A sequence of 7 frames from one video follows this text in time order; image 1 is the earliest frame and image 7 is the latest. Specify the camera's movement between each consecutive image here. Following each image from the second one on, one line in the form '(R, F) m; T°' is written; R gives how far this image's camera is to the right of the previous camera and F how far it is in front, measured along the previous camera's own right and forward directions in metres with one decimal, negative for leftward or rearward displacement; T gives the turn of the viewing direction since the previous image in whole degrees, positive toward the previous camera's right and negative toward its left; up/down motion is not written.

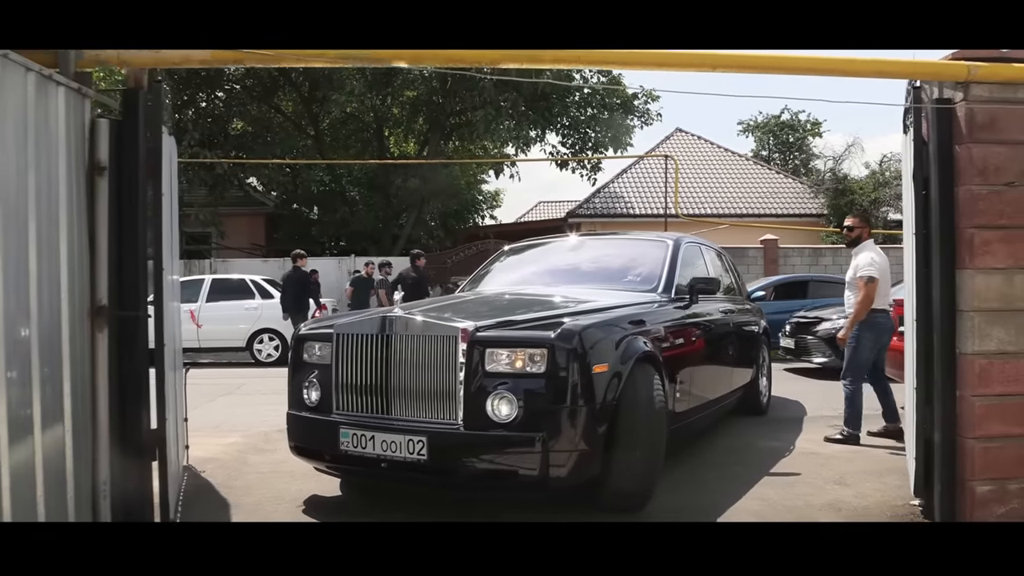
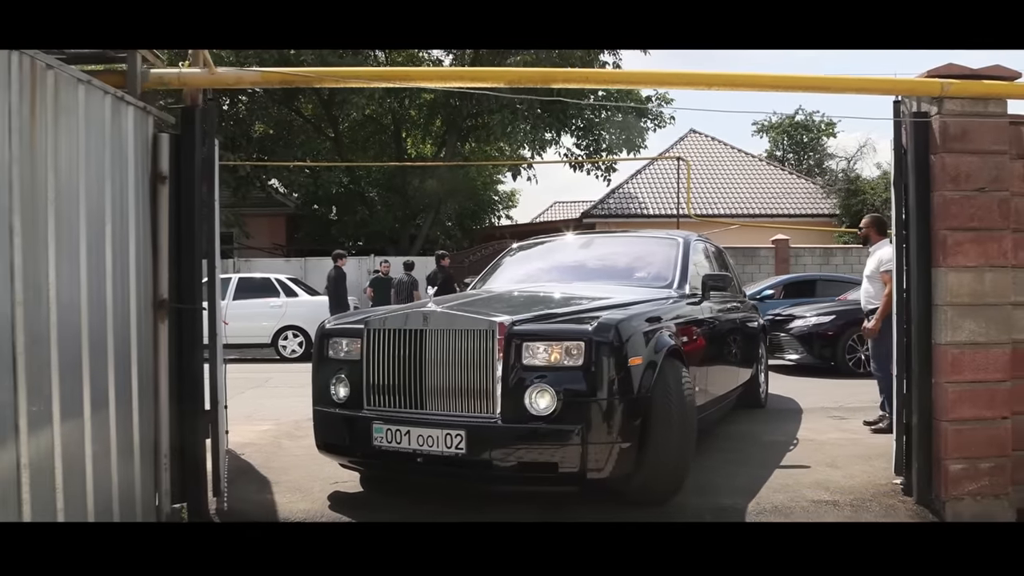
(0.0, -0.4) m; -1°
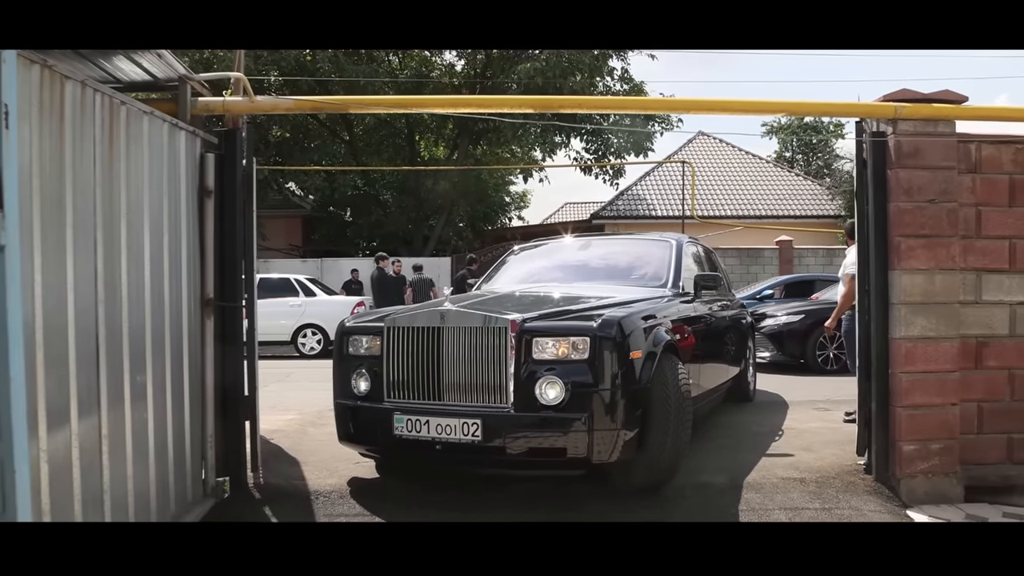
(+0.1, -0.5) m; -1°
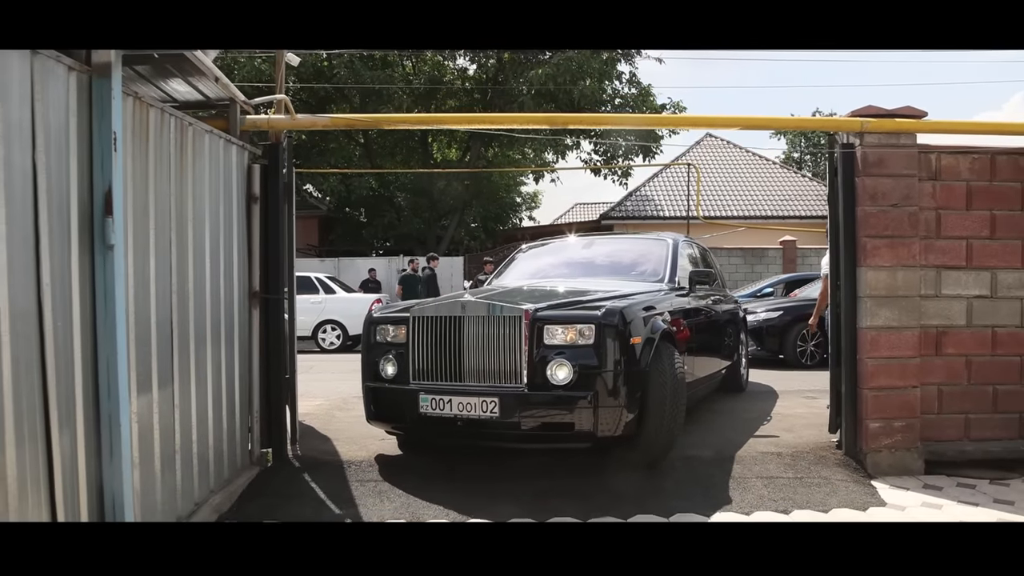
(0.0, -0.6) m; -1°
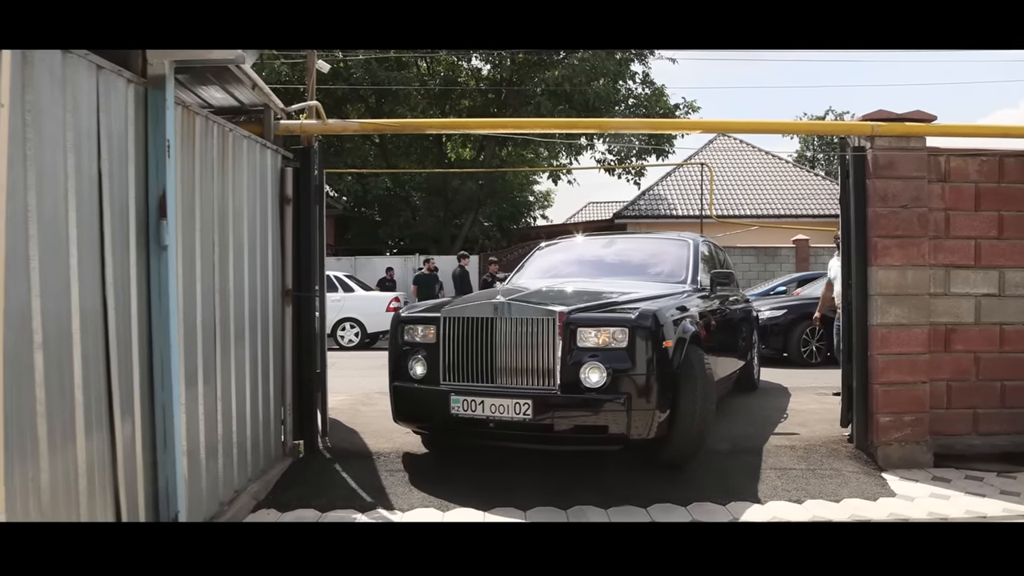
(-0.1, -0.2) m; -1°
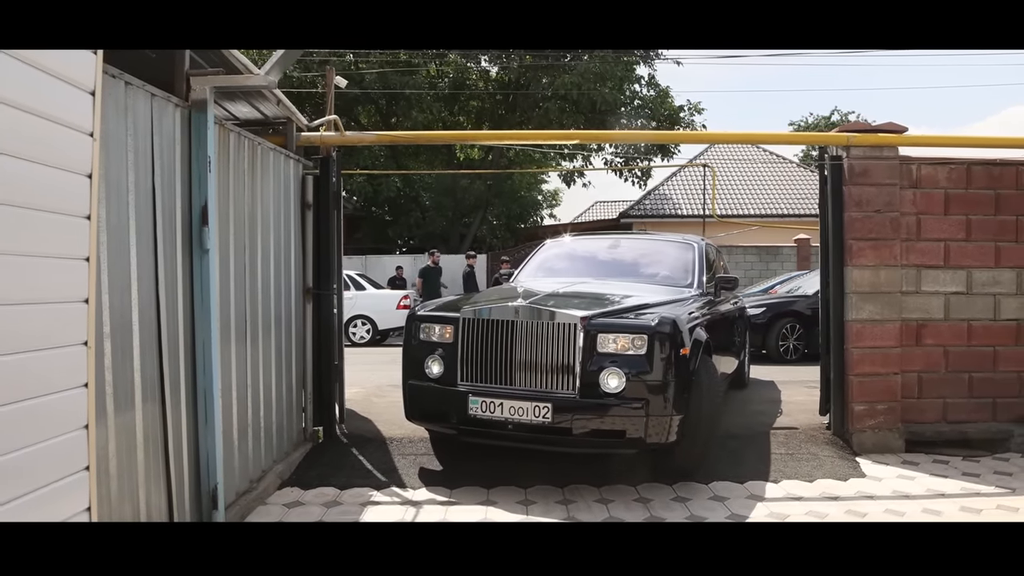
(0.0, -0.4) m; -1°
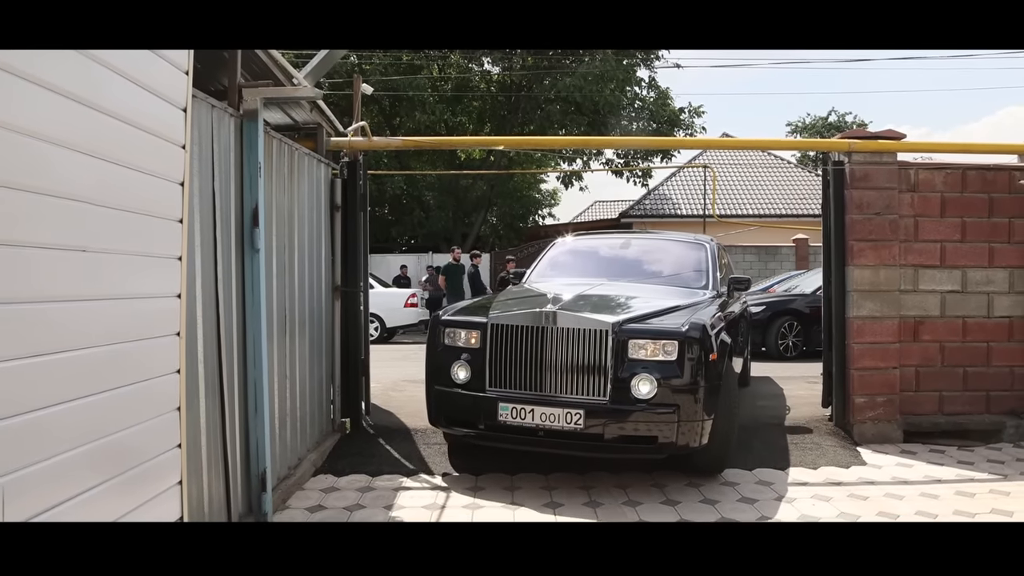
(-0.2, -0.3) m; 0°
